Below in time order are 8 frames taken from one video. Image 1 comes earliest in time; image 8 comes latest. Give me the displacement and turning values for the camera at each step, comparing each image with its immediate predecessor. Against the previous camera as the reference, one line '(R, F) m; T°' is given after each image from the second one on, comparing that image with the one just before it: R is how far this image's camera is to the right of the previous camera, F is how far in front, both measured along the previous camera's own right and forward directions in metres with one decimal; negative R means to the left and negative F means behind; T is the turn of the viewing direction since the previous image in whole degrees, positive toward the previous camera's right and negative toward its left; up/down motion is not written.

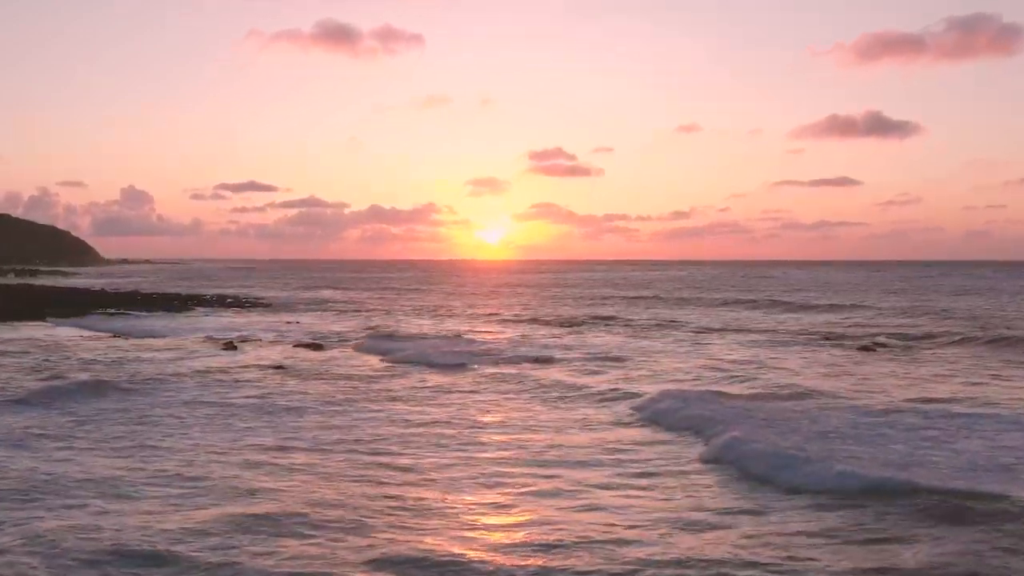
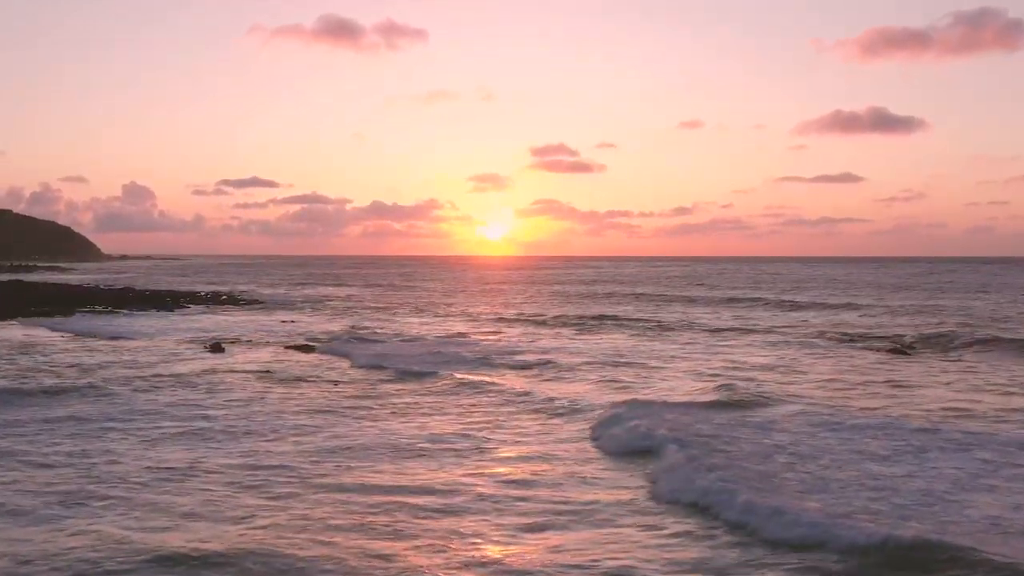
(0.0, +1.8) m; 0°
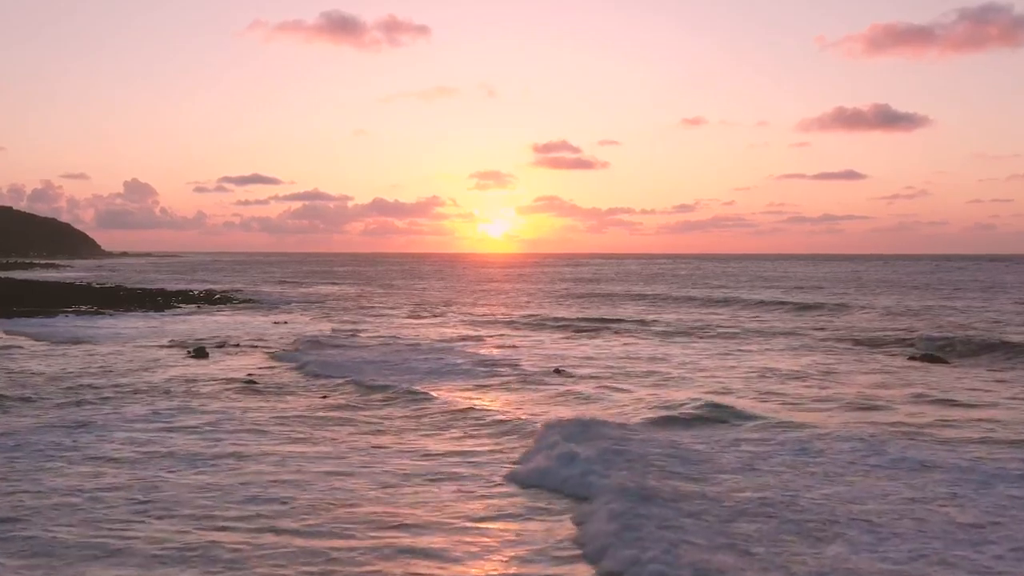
(-0.1, +1.9) m; 0°
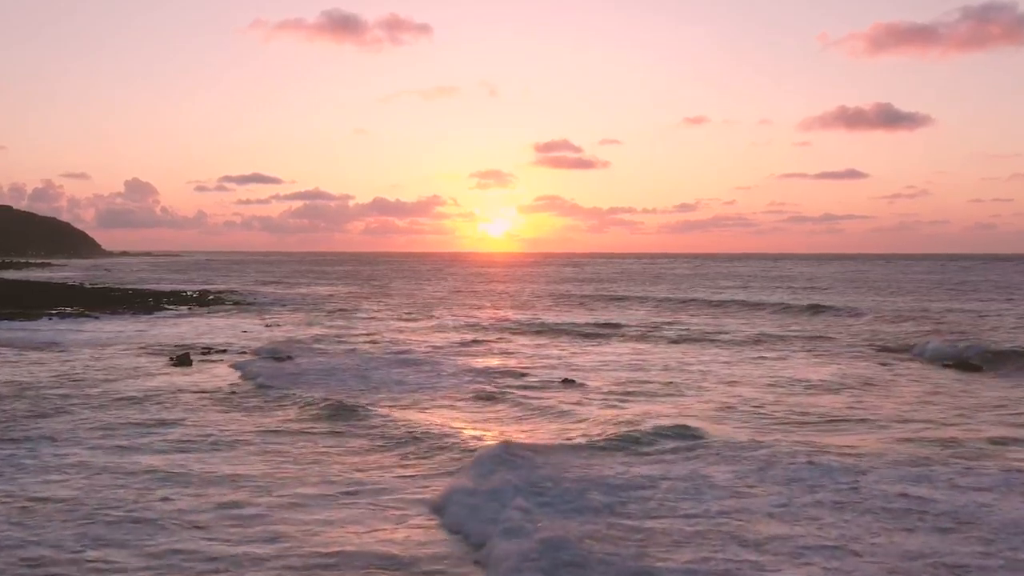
(-0.1, +1.6) m; 0°
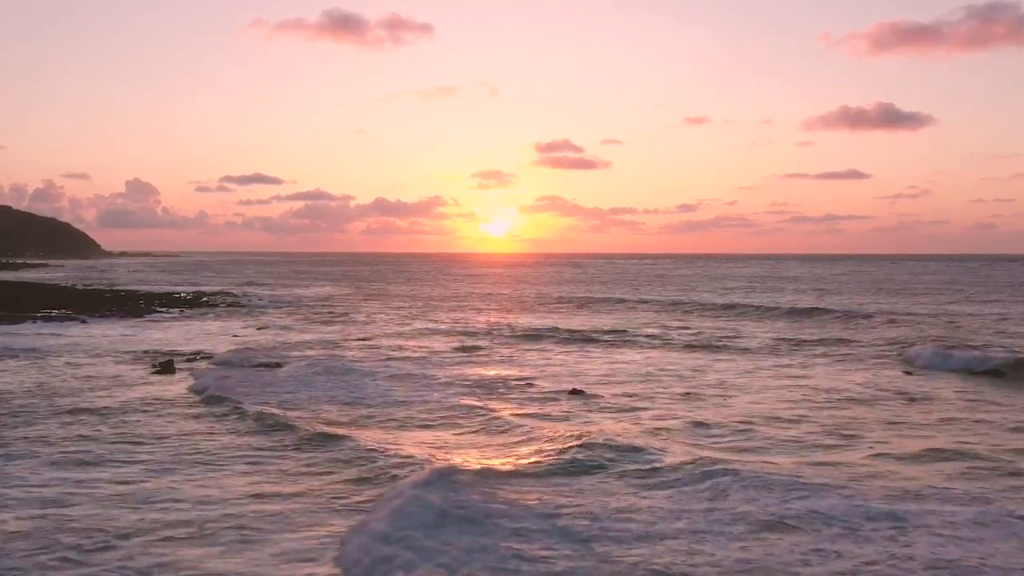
(-0.1, +1.6) m; 0°
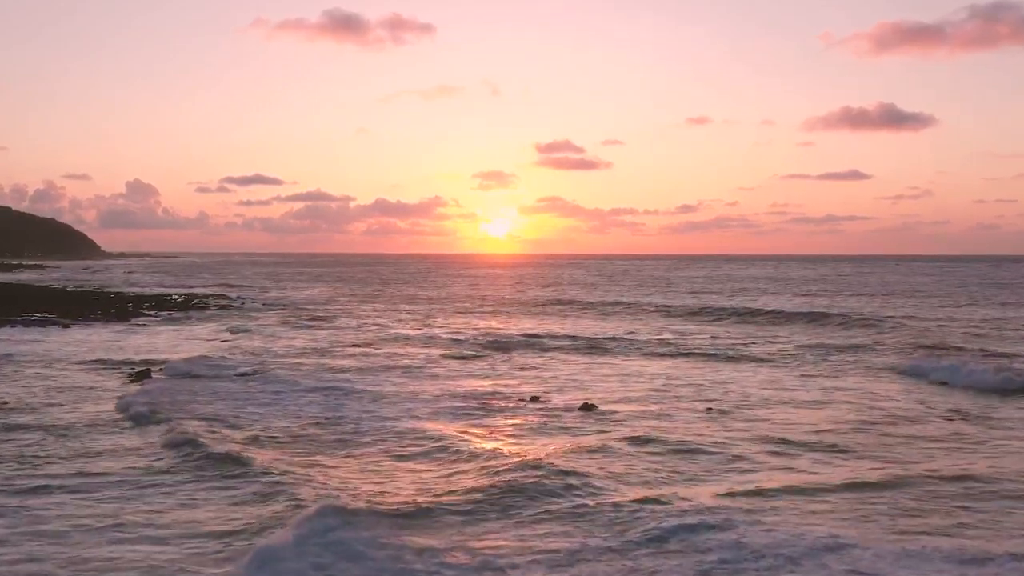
(-0.1, +1.8) m; 0°
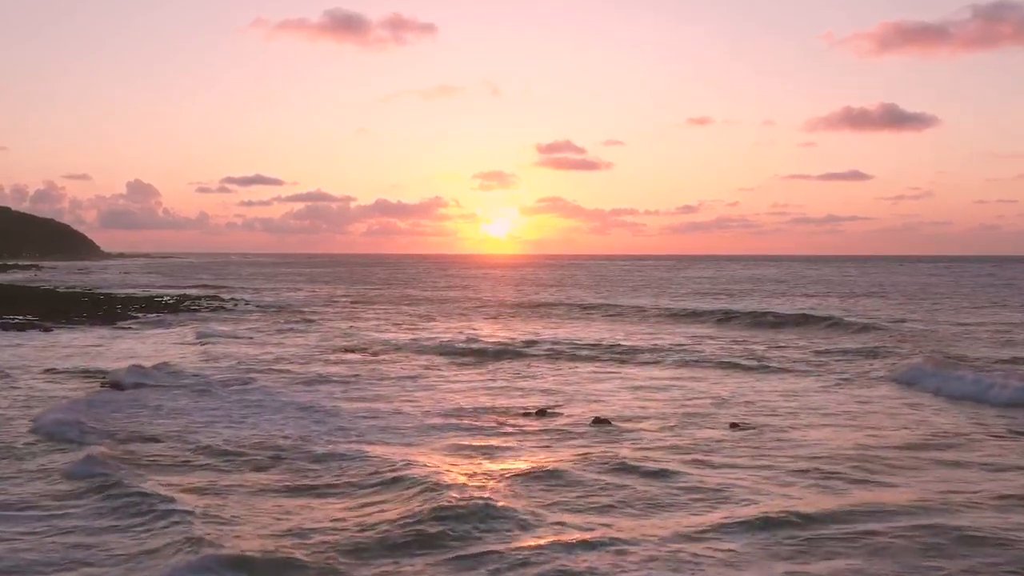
(-0.1, +1.6) m; 0°
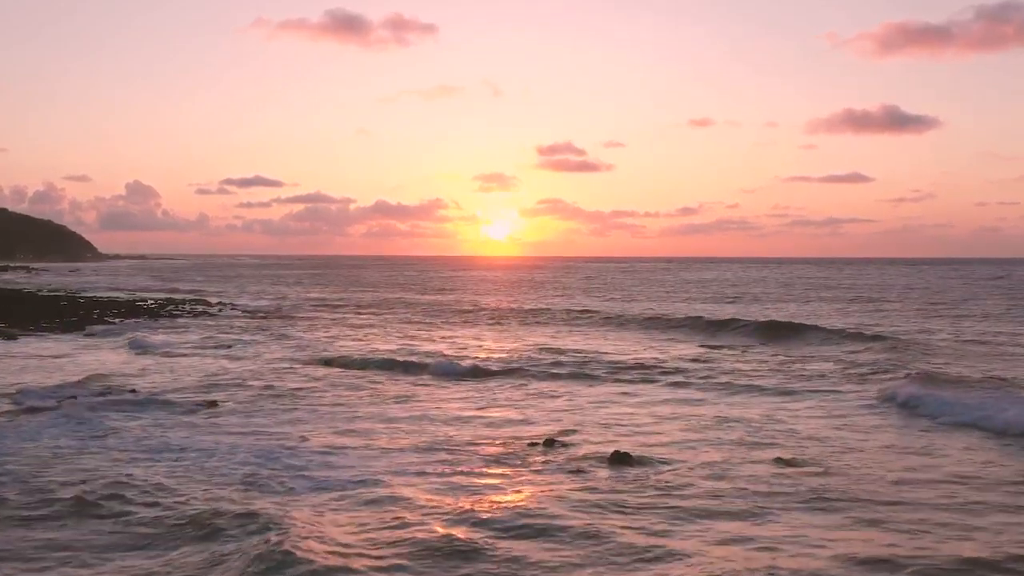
(-0.1, +2.6) m; 0°
